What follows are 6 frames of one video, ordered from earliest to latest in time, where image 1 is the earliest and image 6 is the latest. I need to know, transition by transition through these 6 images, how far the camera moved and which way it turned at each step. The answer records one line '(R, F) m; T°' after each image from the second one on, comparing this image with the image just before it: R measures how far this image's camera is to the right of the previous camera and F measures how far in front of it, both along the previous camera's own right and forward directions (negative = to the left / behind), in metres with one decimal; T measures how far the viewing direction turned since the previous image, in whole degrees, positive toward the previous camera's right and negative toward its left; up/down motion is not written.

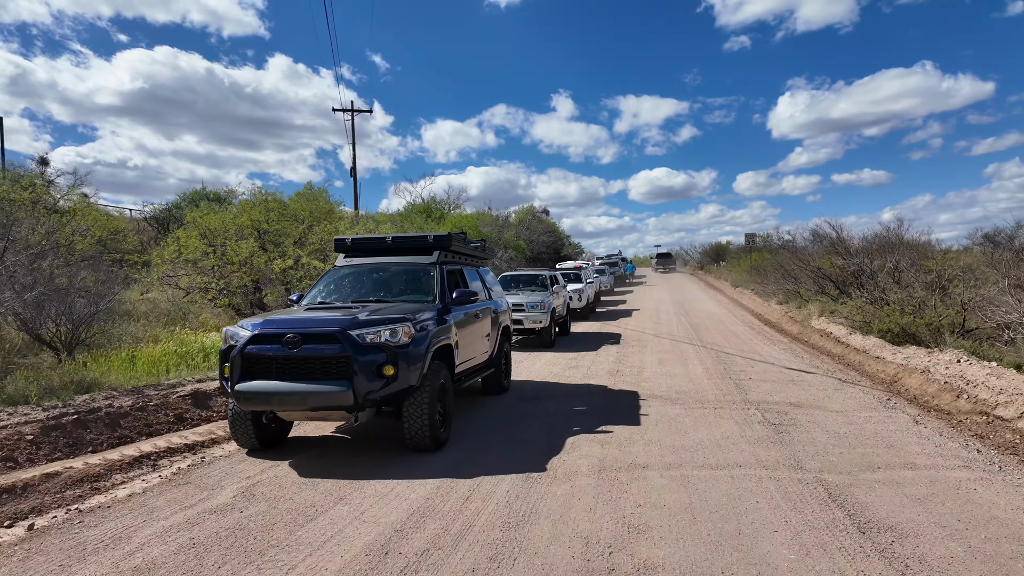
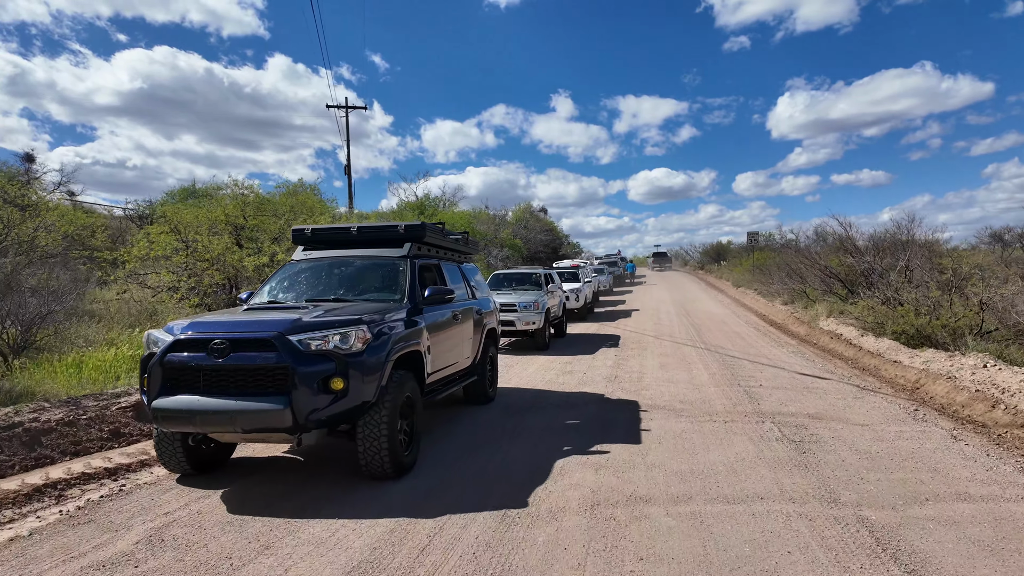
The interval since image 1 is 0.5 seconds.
(+0.2, +0.8) m; 0°
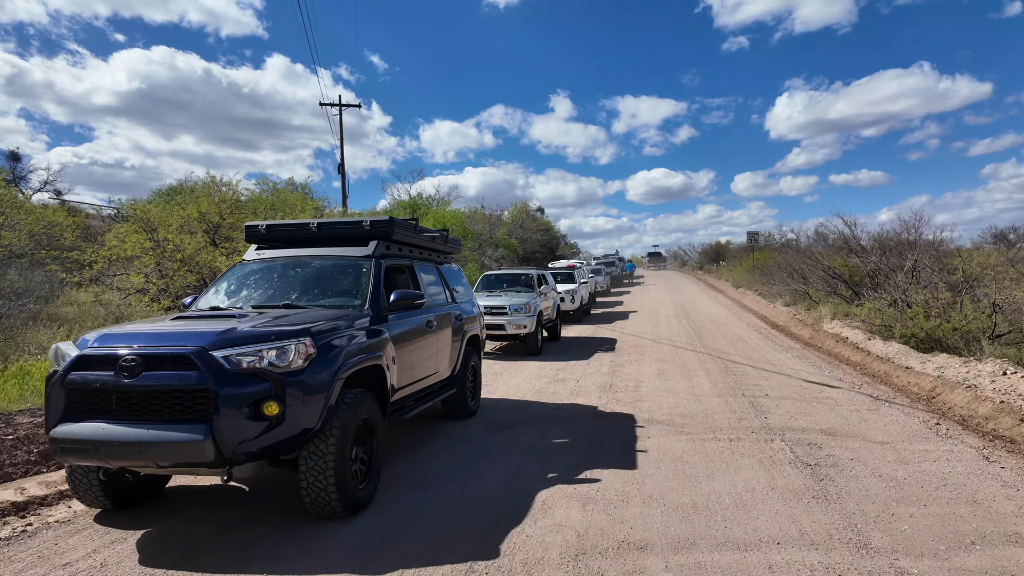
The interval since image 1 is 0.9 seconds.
(+0.2, +0.6) m; 0°
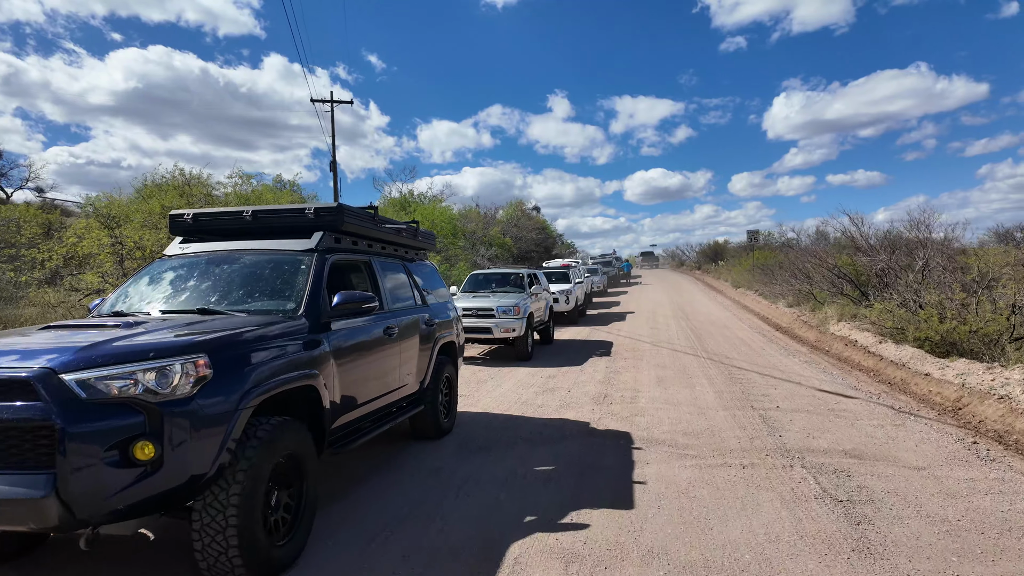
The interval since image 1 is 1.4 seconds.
(+0.2, +0.8) m; 0°
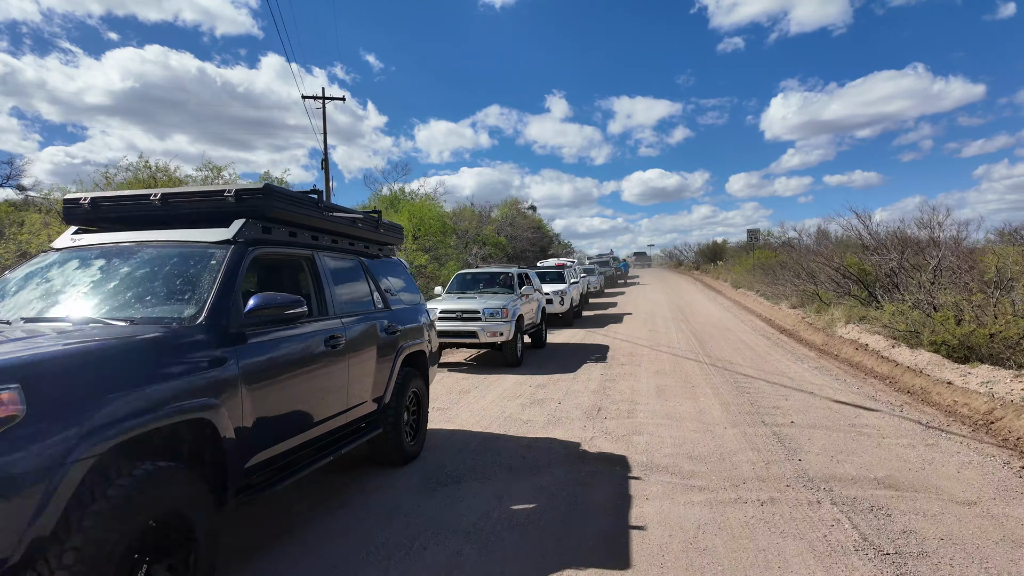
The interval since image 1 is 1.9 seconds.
(+0.2, +0.8) m; 0°
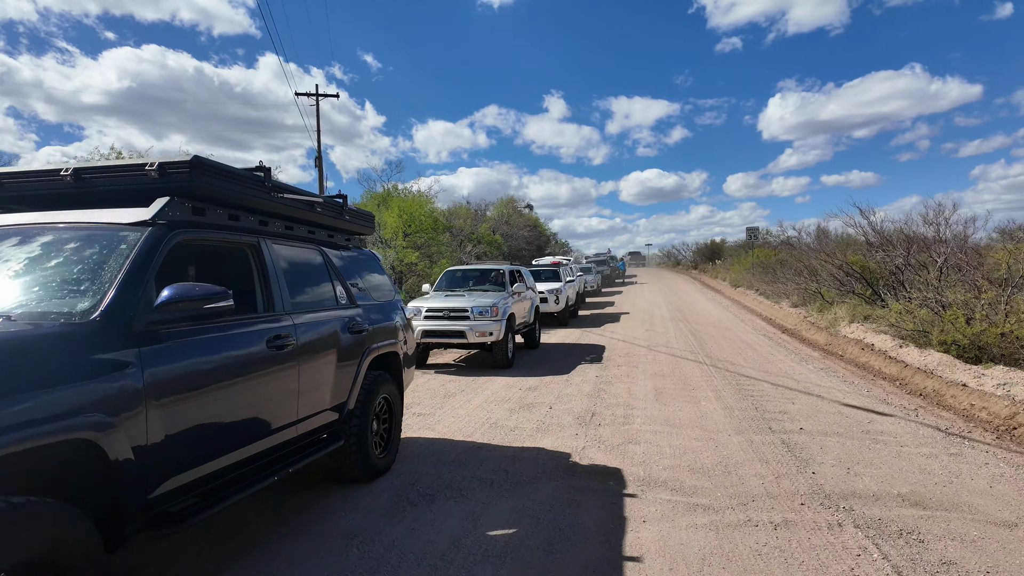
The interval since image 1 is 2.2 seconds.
(+0.1, +0.5) m; 0°
